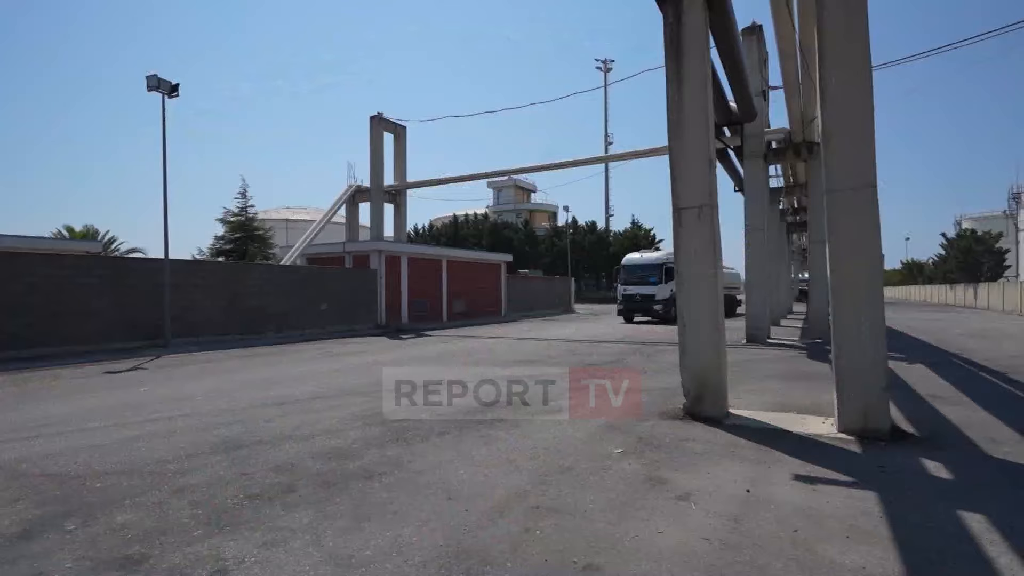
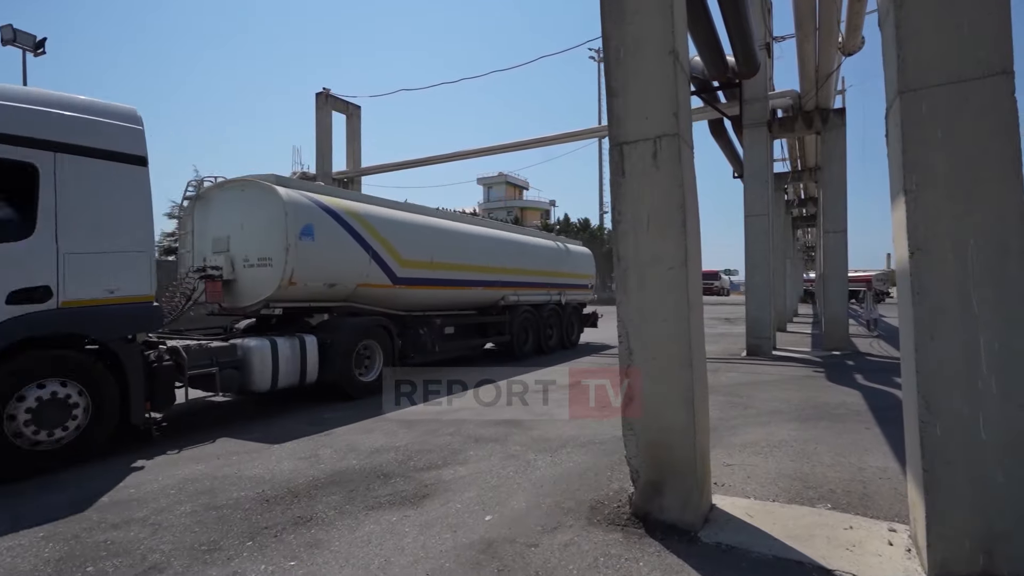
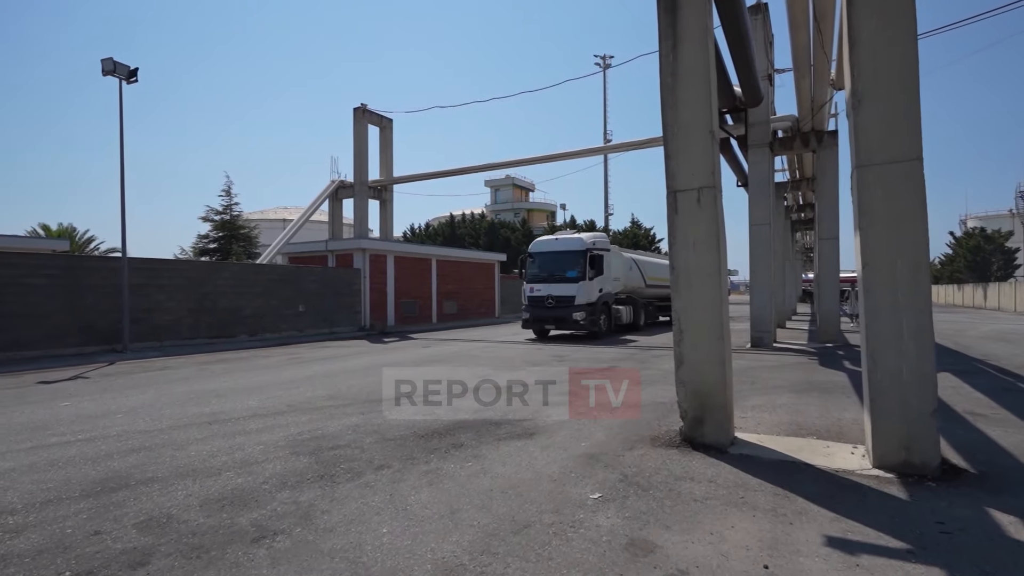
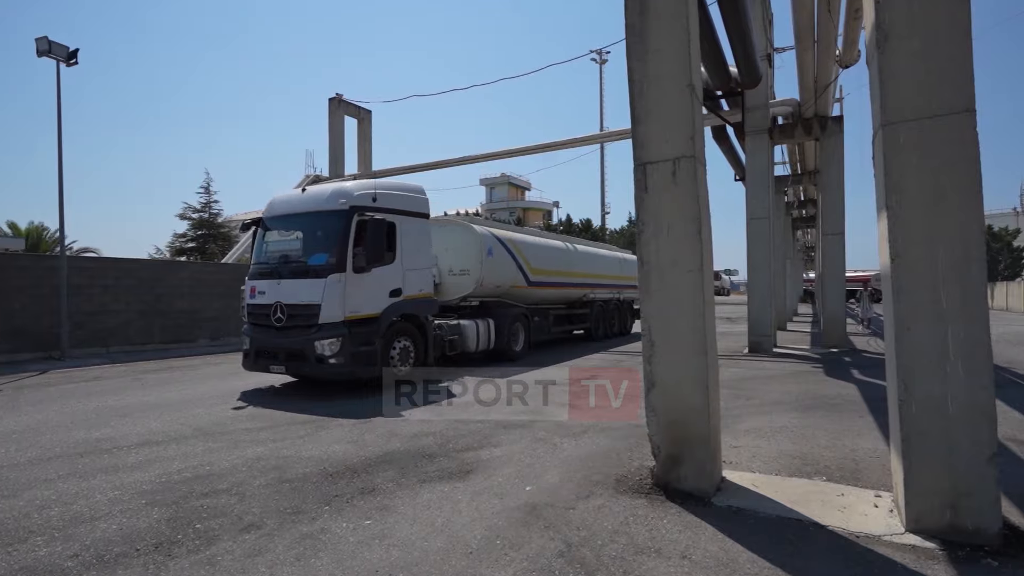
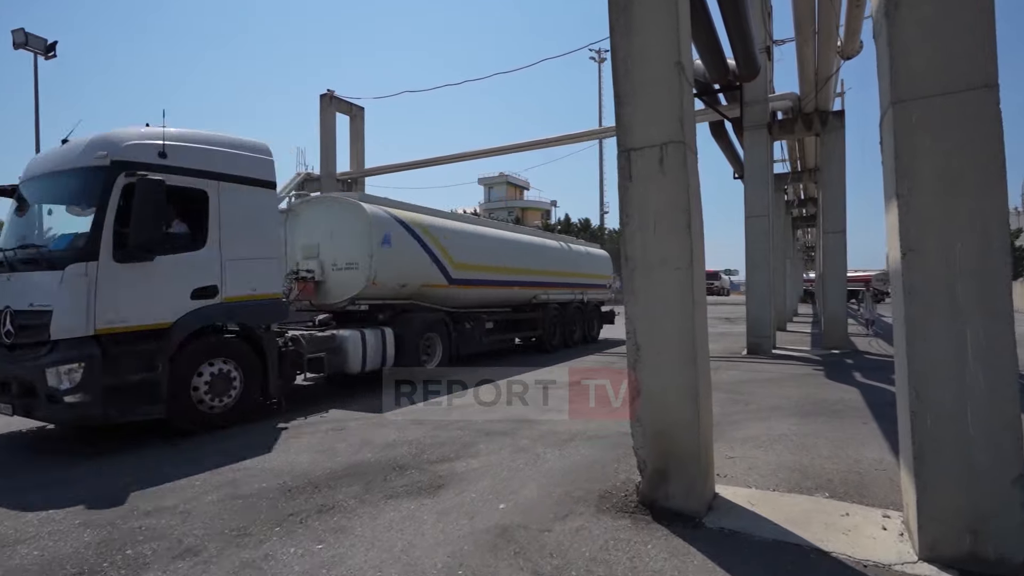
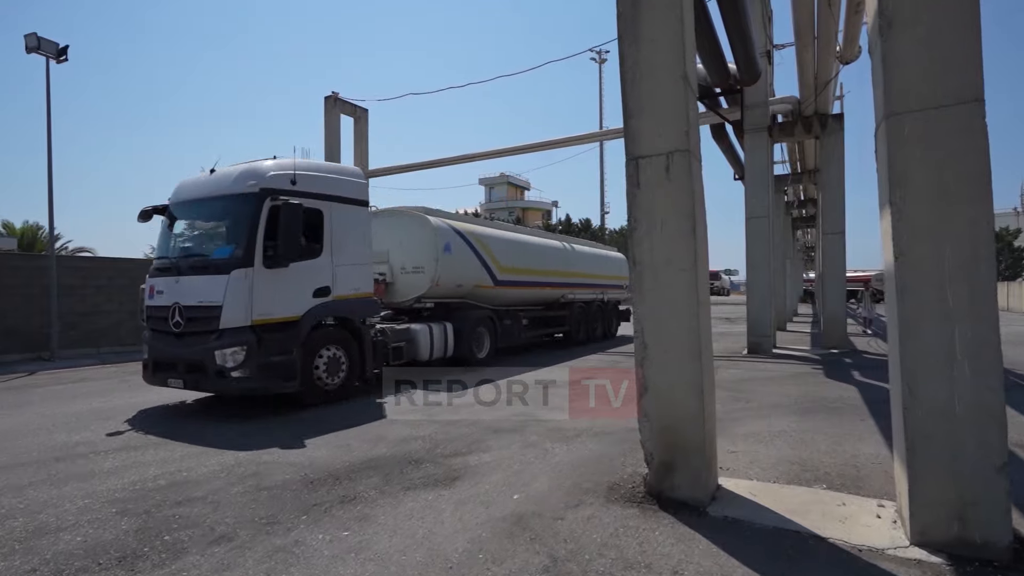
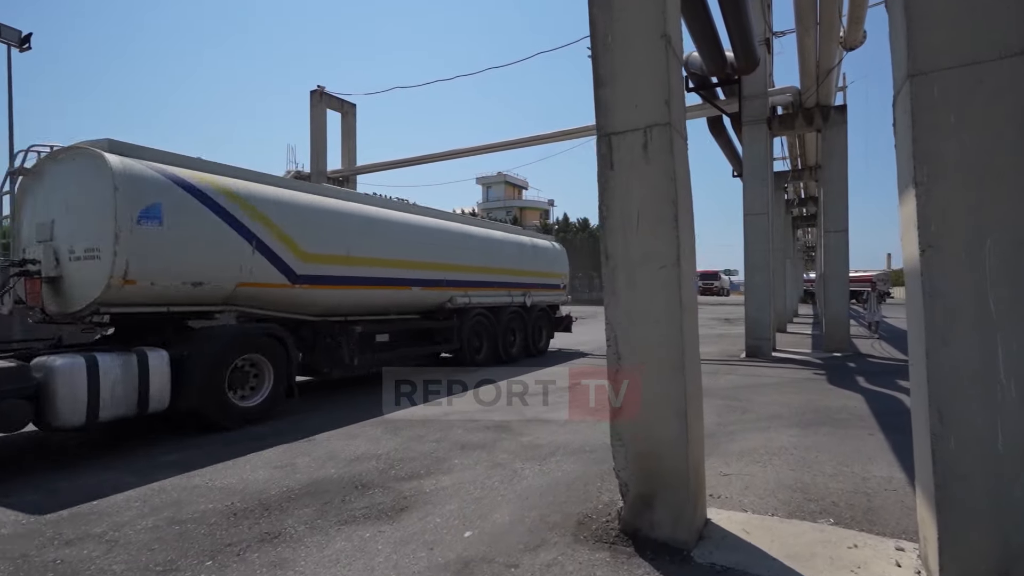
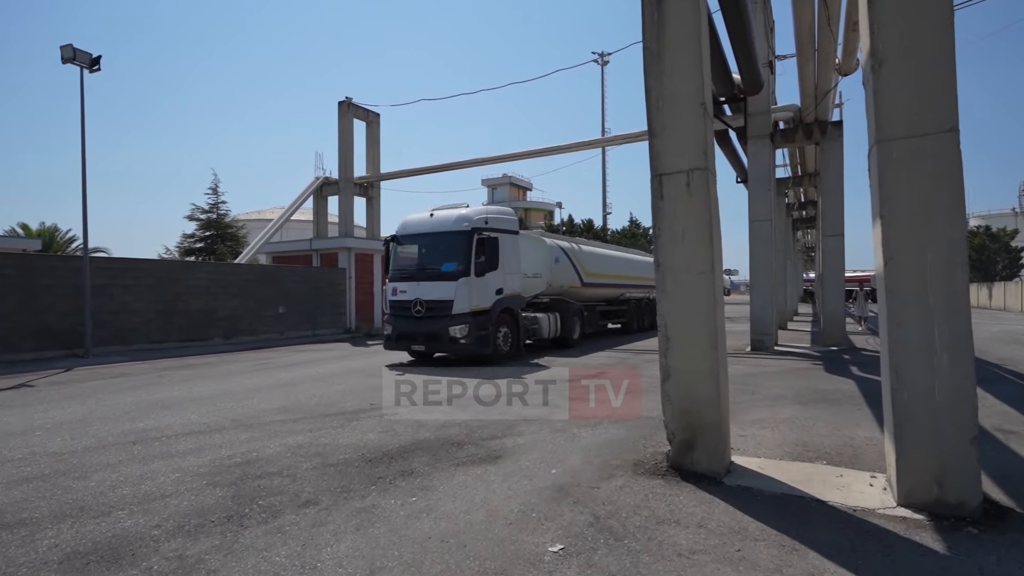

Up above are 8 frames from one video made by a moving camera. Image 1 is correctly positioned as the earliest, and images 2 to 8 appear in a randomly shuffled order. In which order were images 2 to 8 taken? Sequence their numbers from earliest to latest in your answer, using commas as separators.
3, 8, 4, 6, 5, 2, 7
